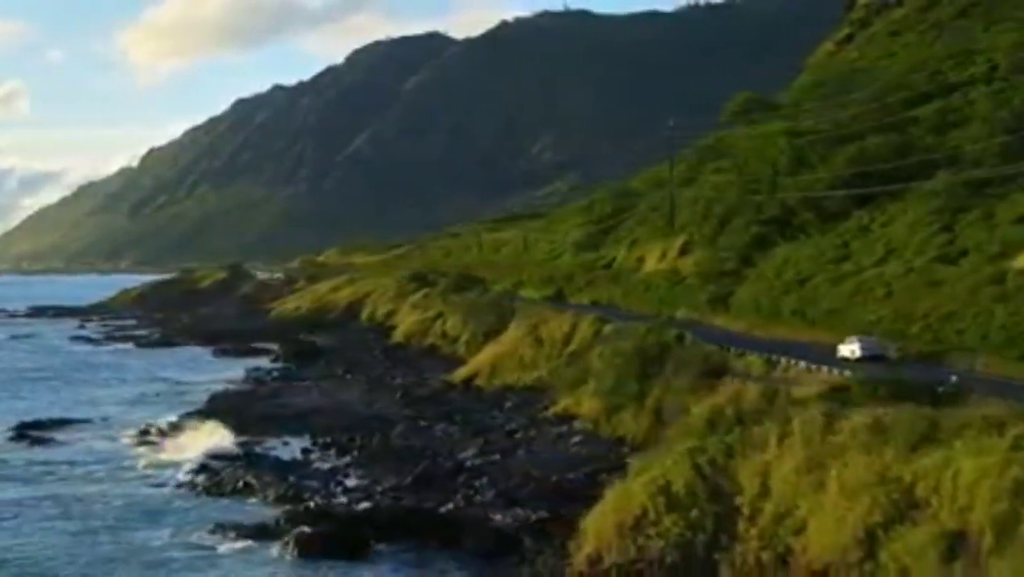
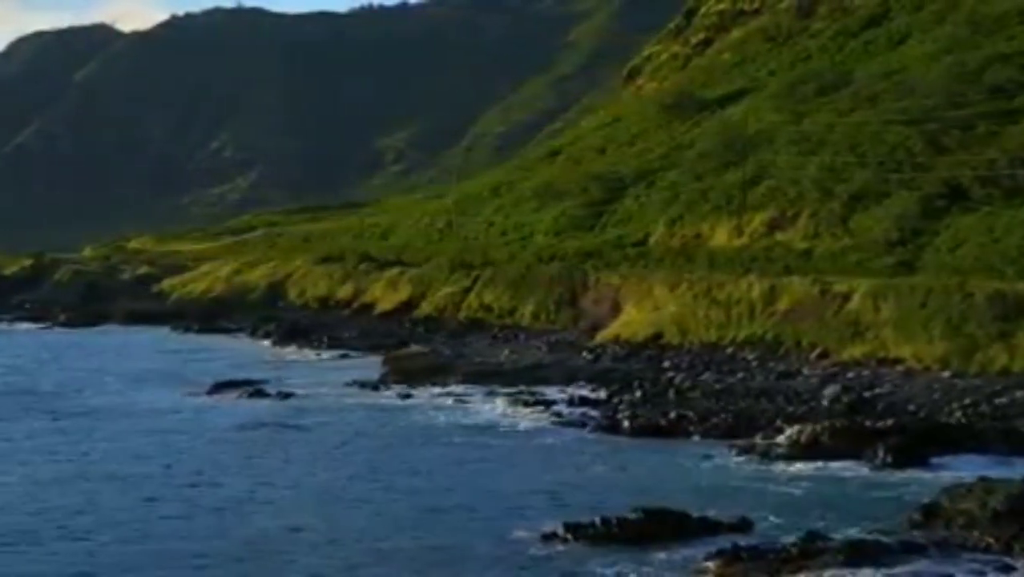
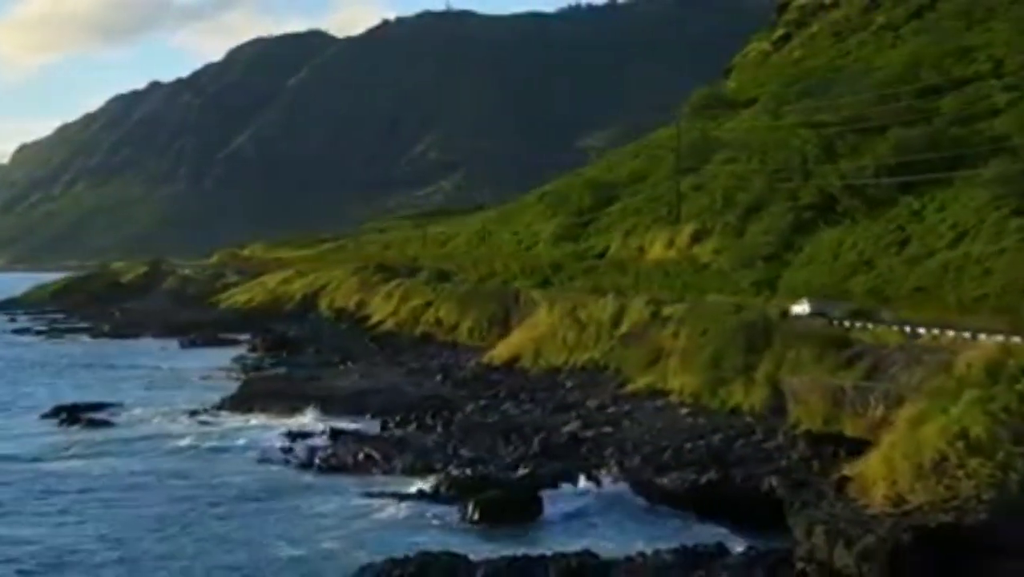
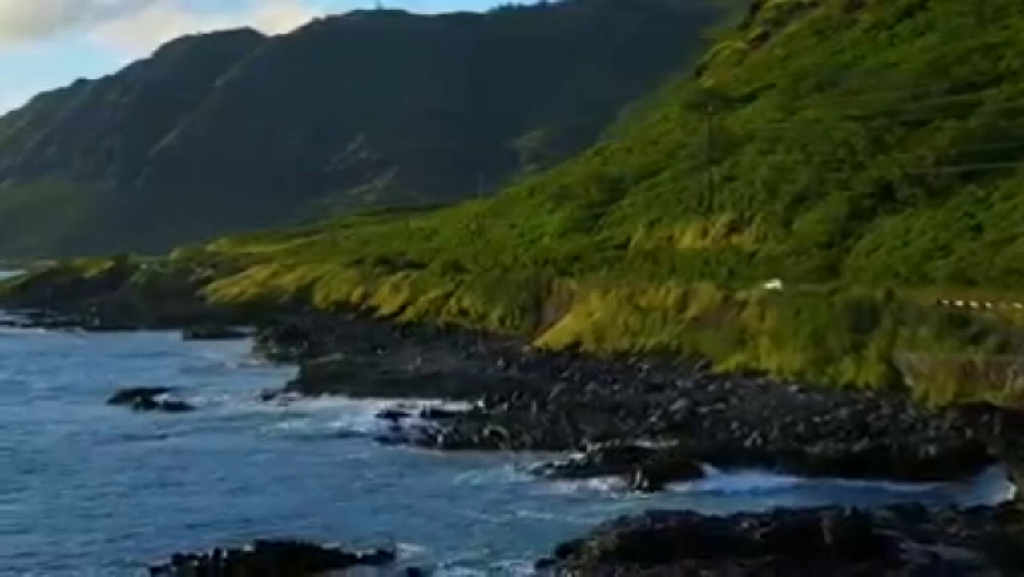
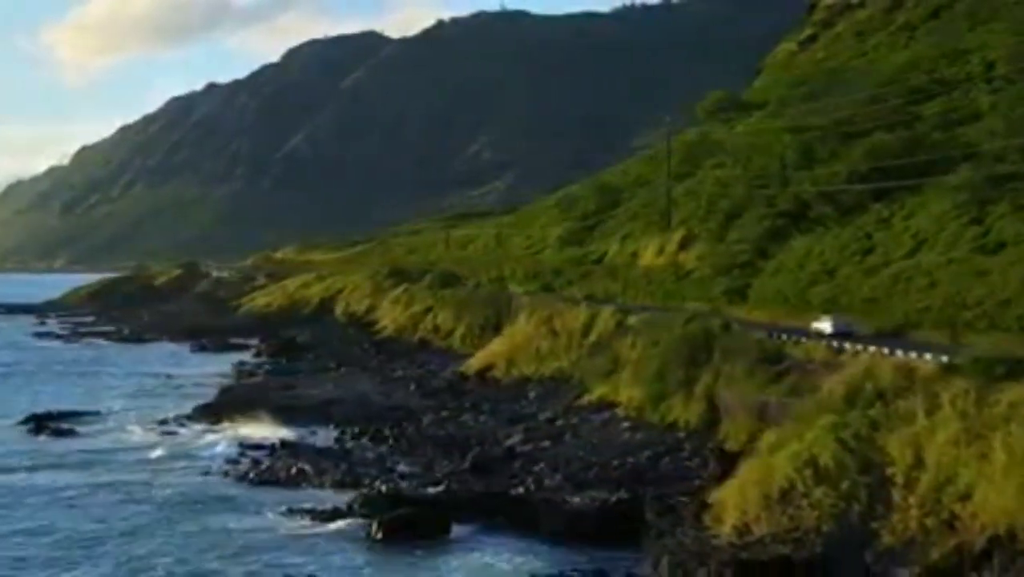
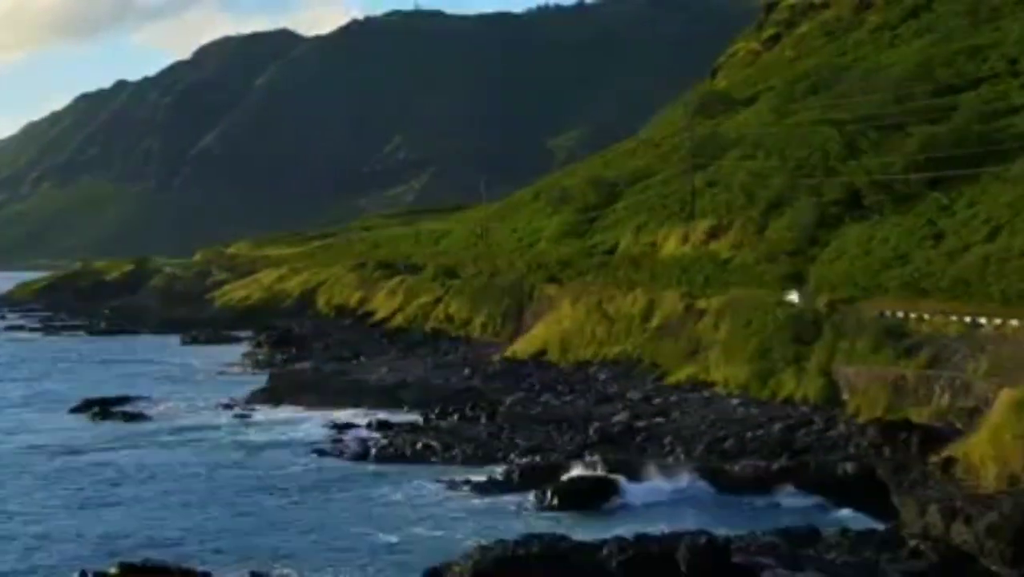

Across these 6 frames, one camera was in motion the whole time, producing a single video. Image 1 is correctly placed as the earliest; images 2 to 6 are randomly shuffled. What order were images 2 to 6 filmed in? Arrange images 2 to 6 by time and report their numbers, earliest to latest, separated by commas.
5, 3, 6, 4, 2
